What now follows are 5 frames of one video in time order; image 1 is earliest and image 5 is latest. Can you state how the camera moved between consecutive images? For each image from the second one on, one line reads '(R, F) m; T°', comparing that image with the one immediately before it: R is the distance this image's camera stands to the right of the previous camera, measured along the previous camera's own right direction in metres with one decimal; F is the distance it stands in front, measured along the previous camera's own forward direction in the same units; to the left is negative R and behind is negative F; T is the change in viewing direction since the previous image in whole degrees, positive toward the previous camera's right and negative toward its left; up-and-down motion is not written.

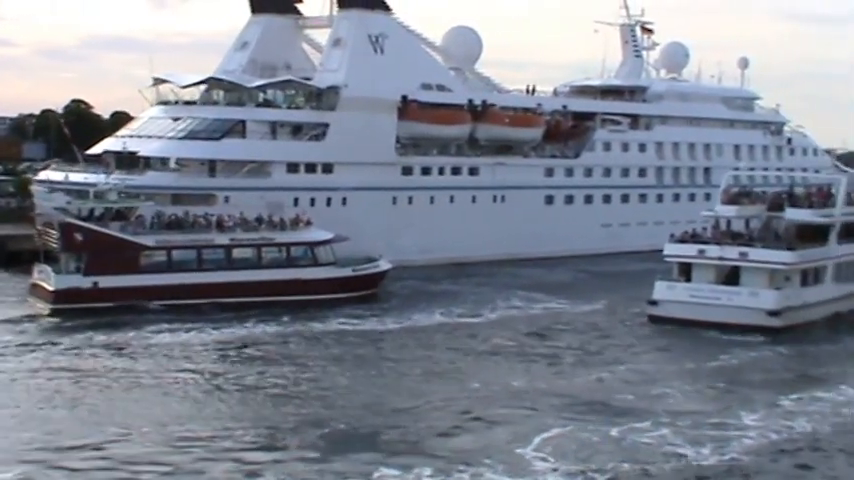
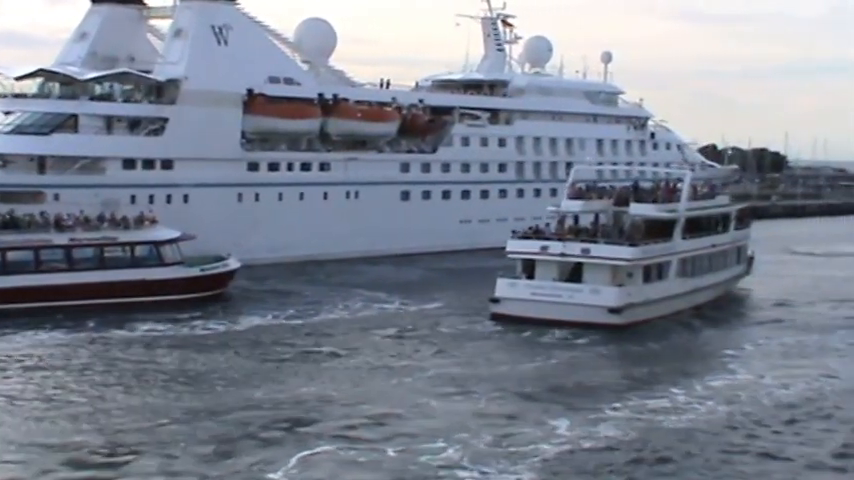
(+0.8, +0.9) m; +5°
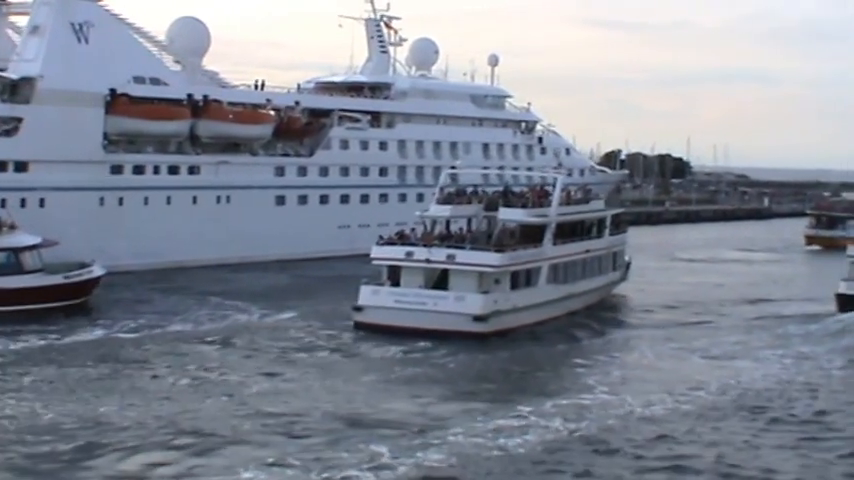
(+1.1, +0.9) m; +4°
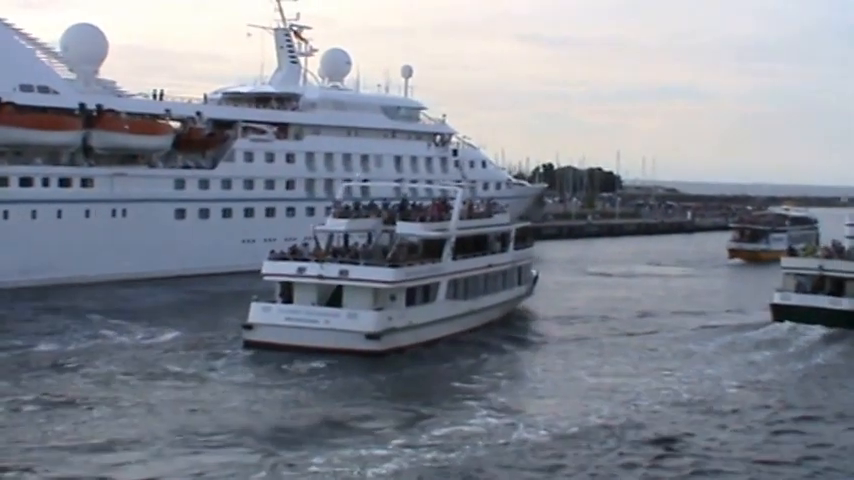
(+0.9, +0.9) m; +3°
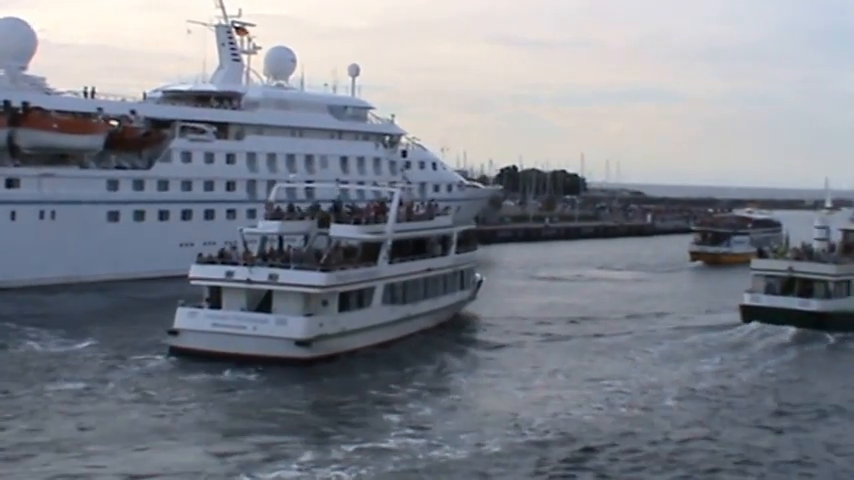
(+0.7, +1.1) m; +1°
